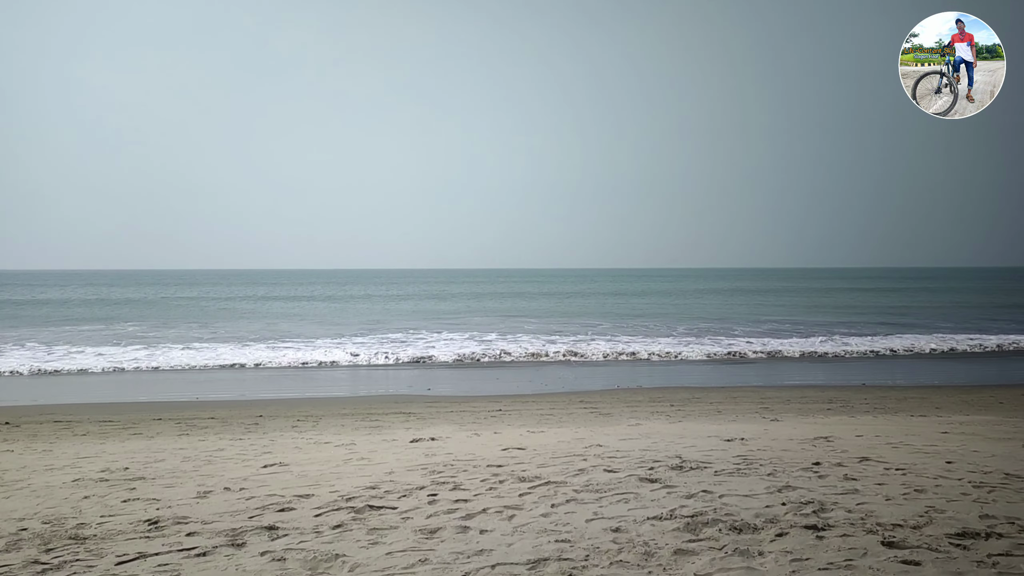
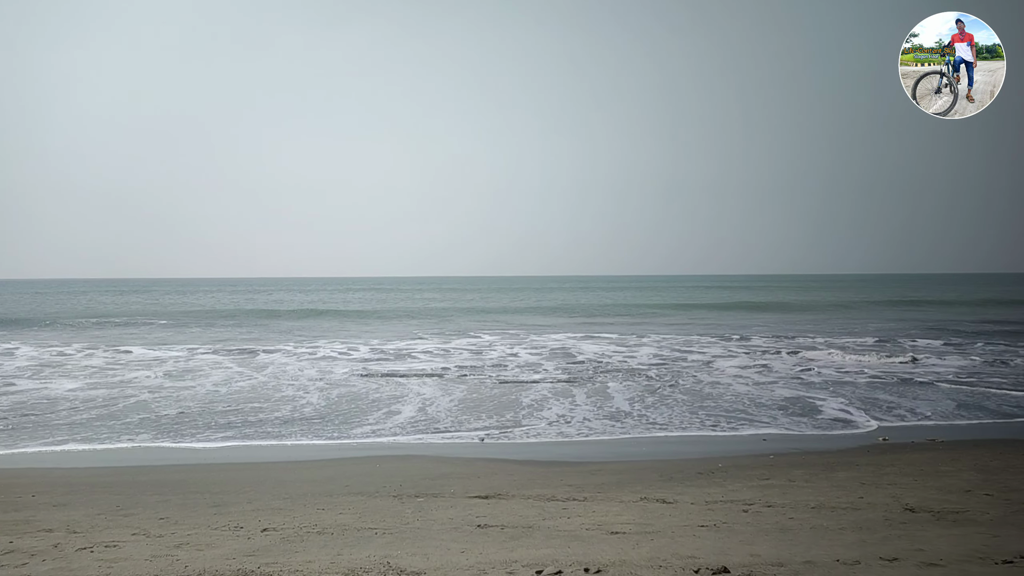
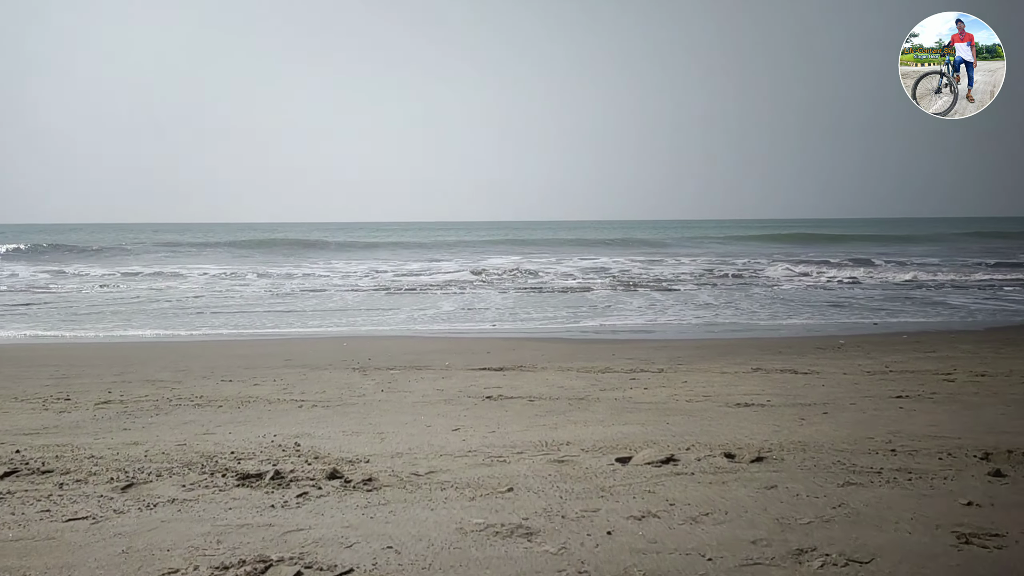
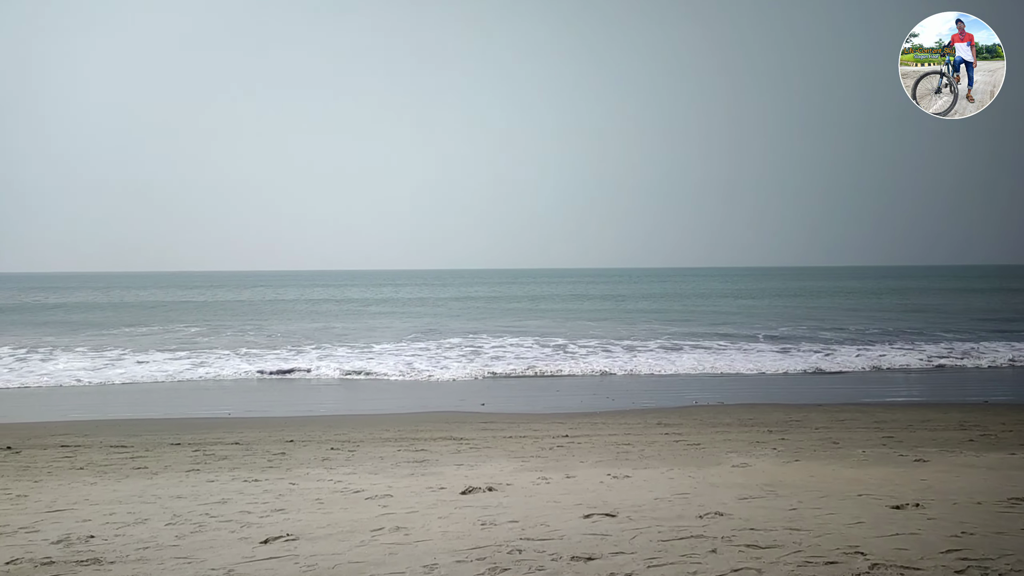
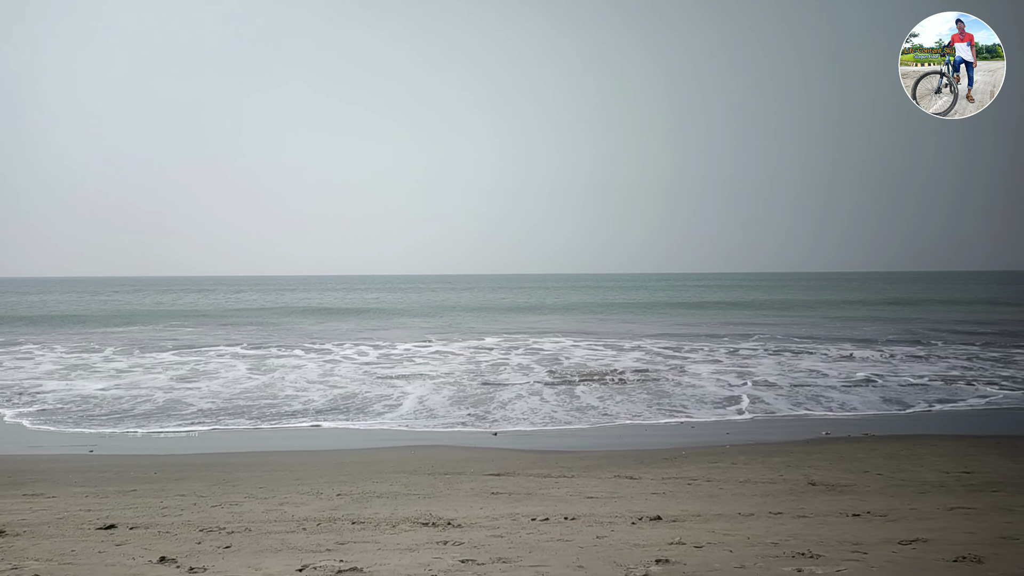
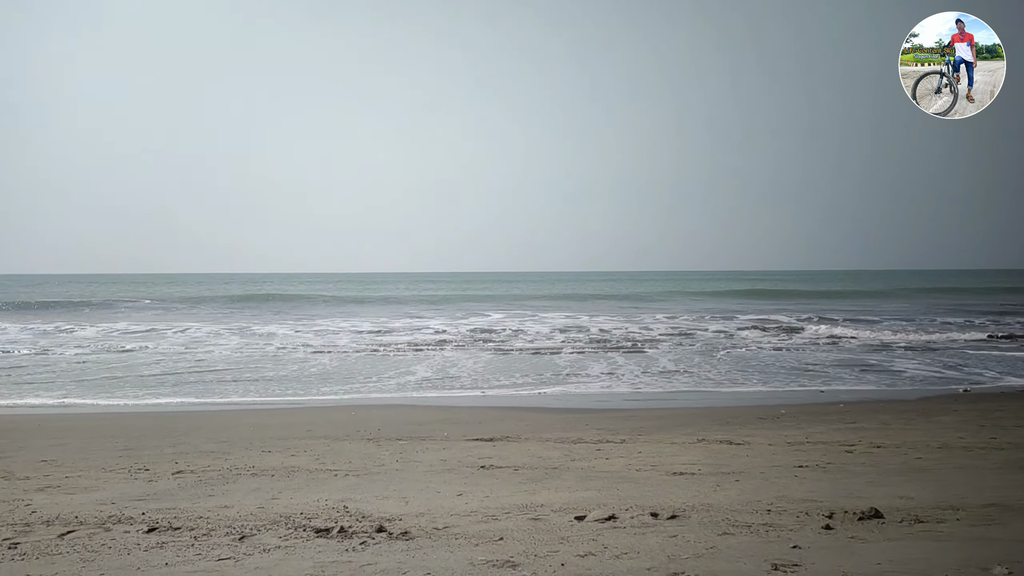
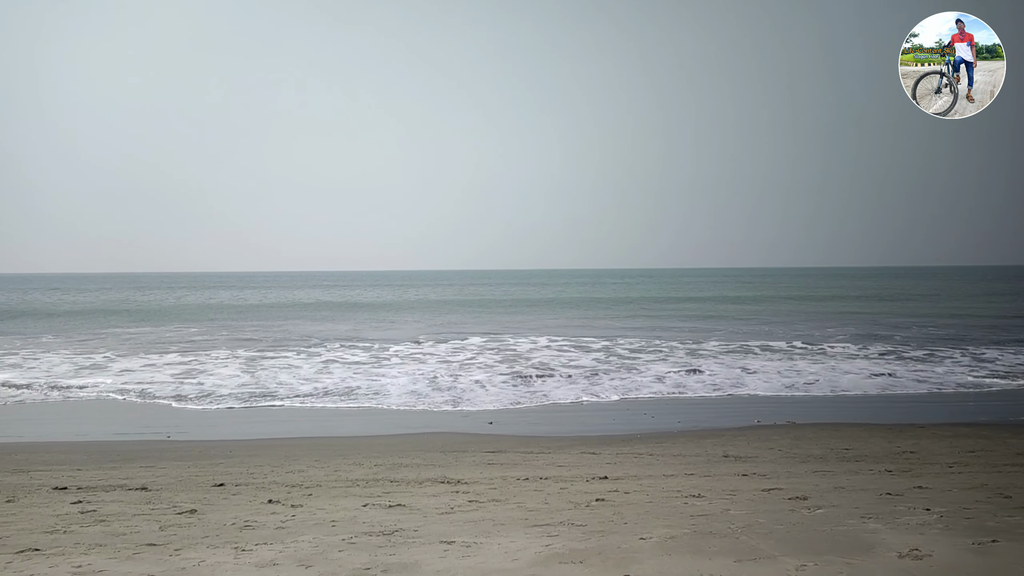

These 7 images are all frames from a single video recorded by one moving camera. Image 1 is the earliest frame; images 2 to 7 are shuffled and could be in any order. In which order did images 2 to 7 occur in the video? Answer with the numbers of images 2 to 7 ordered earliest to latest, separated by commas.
4, 7, 5, 2, 6, 3
